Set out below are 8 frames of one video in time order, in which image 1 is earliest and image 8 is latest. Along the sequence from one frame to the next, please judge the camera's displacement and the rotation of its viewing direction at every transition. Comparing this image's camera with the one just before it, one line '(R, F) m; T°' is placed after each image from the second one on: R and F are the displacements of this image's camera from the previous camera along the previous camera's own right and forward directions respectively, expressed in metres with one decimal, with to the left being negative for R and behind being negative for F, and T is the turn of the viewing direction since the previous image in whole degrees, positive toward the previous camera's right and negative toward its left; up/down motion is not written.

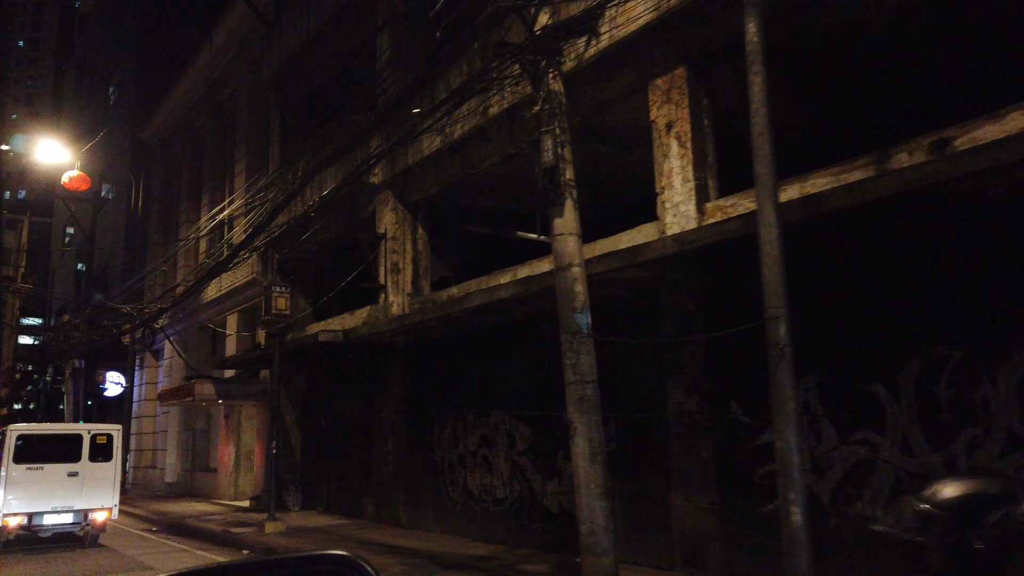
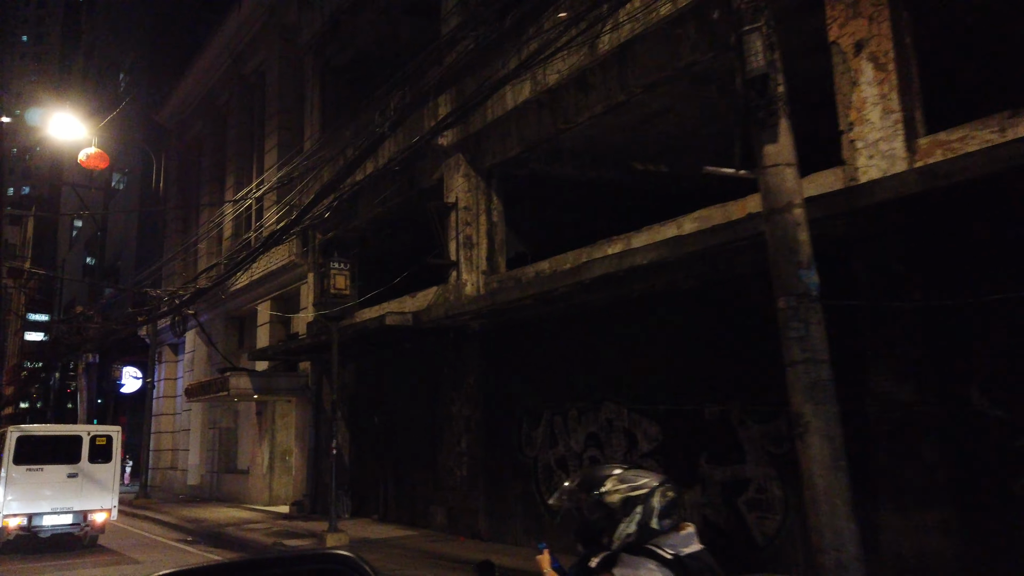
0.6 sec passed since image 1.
(-1.6, +2.0) m; 0°
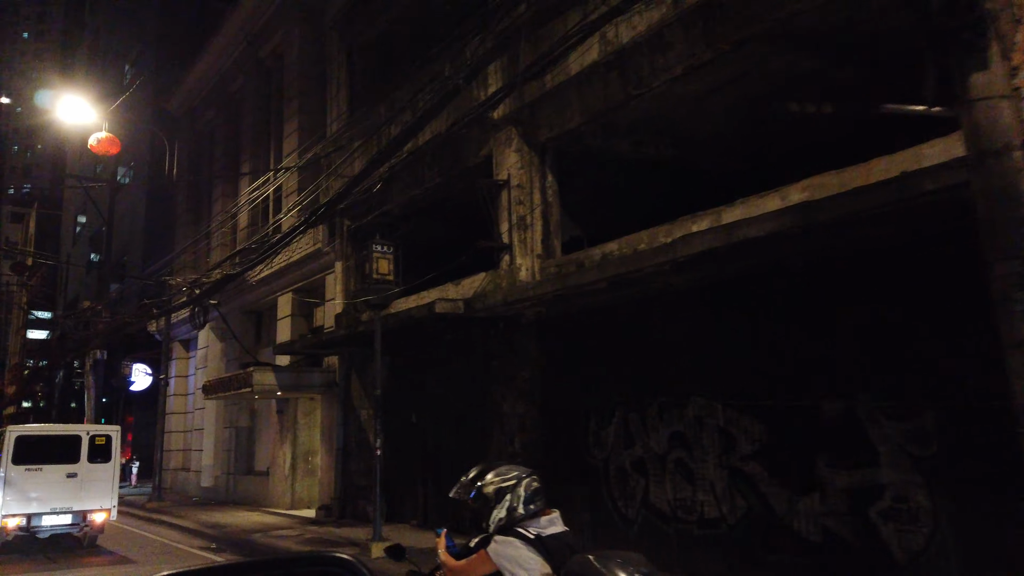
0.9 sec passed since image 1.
(-0.9, +1.2) m; 0°
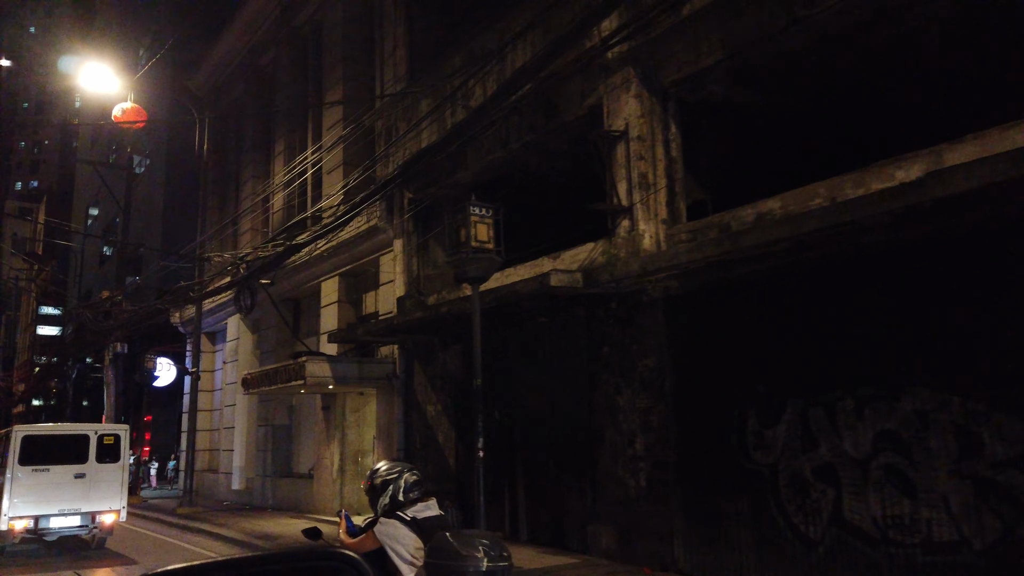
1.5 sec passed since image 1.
(-1.6, +2.0) m; 0°
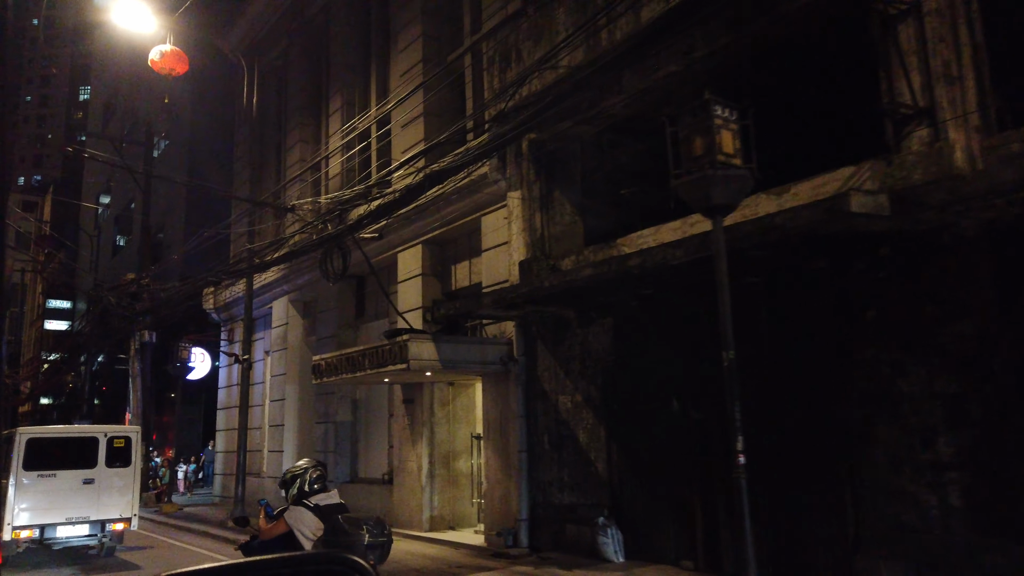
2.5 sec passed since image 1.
(-2.4, +3.1) m; 0°
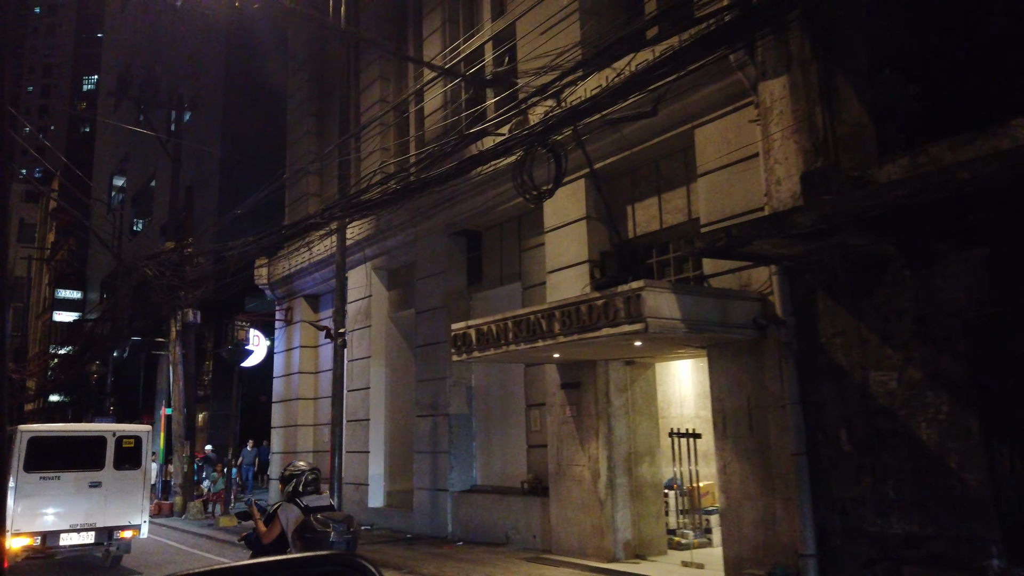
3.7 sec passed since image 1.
(-3.0, +3.9) m; 0°
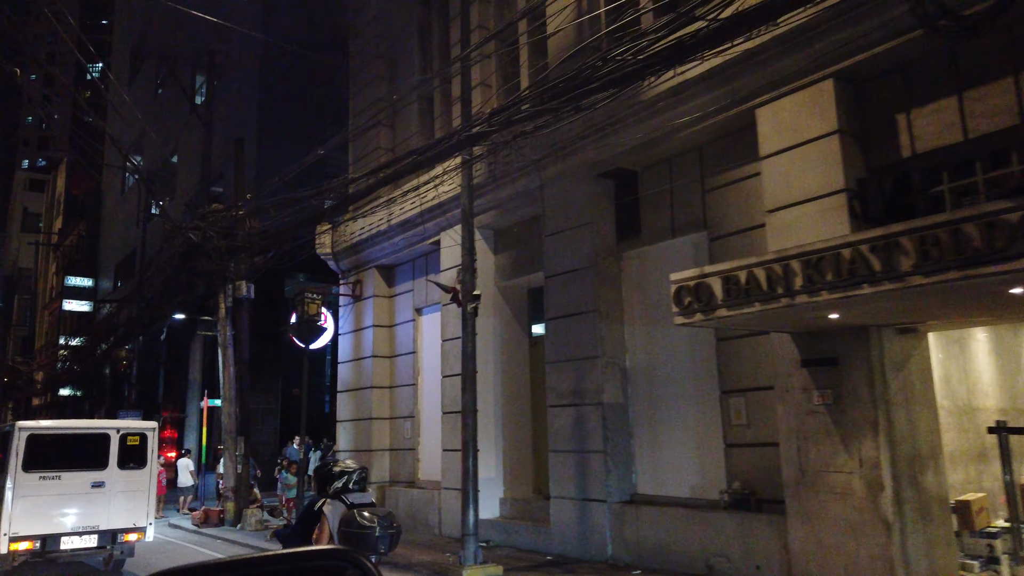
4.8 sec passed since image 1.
(-2.5, +3.2) m; 0°
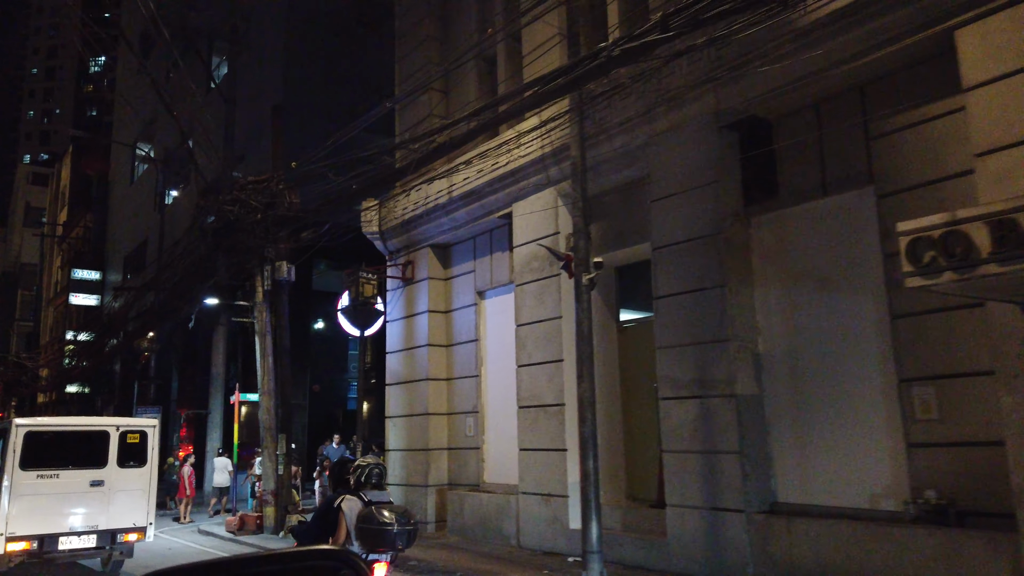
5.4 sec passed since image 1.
(-1.5, +1.8) m; 0°
